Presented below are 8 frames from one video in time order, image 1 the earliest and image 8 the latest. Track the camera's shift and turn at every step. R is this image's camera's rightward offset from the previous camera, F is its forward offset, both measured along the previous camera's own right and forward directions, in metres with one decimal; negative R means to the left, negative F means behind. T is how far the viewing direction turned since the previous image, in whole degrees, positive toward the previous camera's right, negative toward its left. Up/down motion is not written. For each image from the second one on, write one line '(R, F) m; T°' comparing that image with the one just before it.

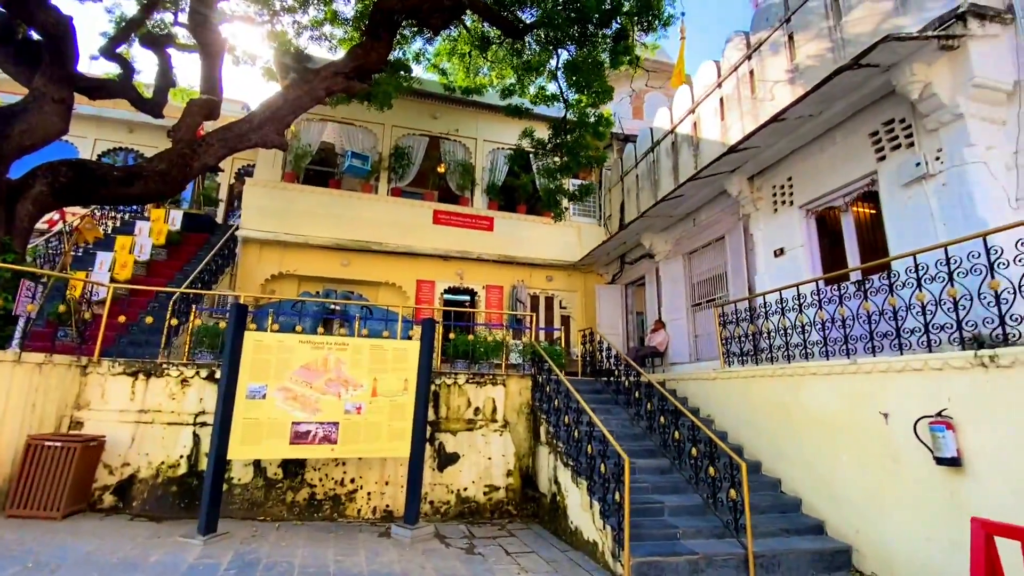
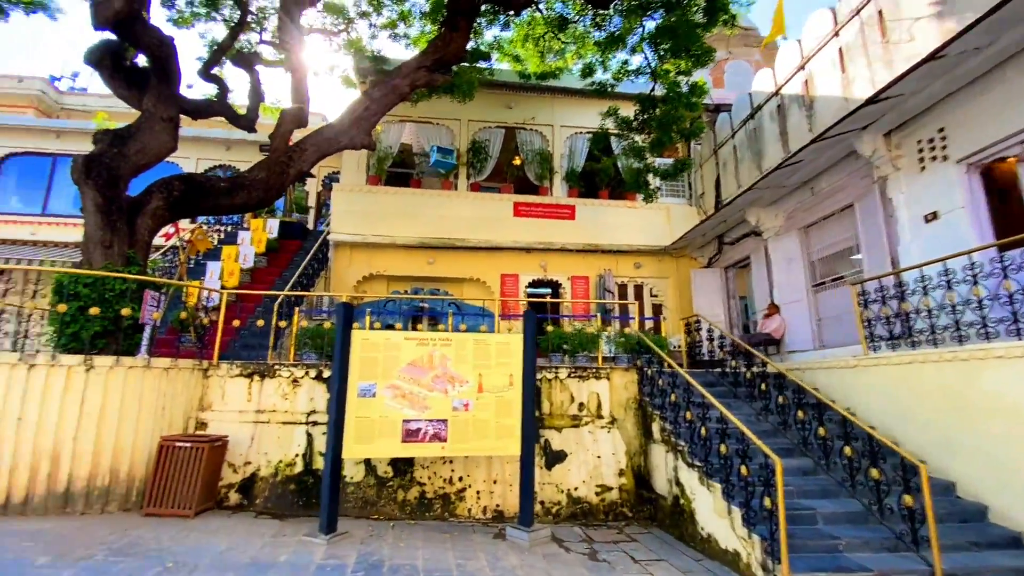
(-0.5, +0.3) m; -8°
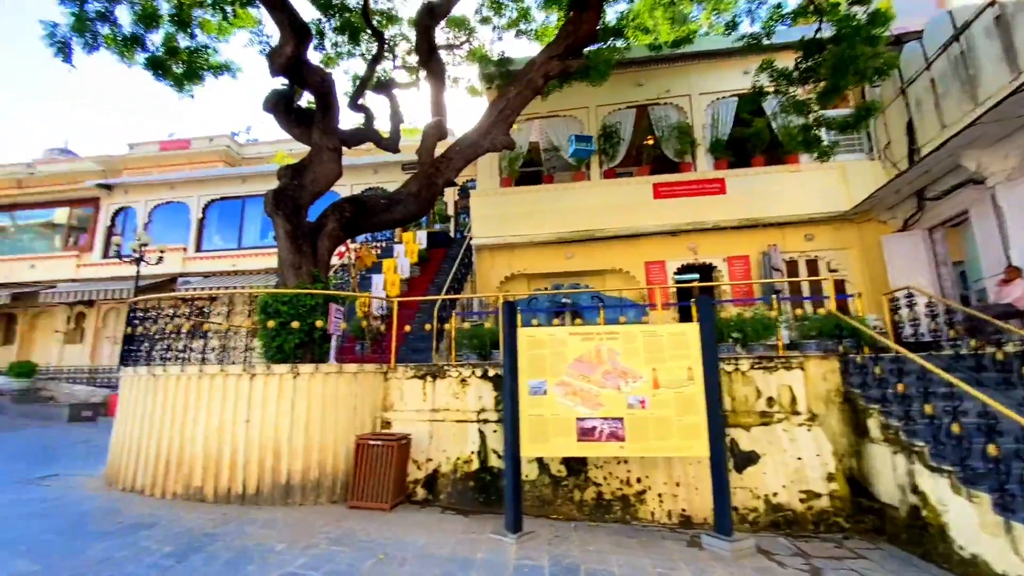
(-0.5, +0.2) m; -15°
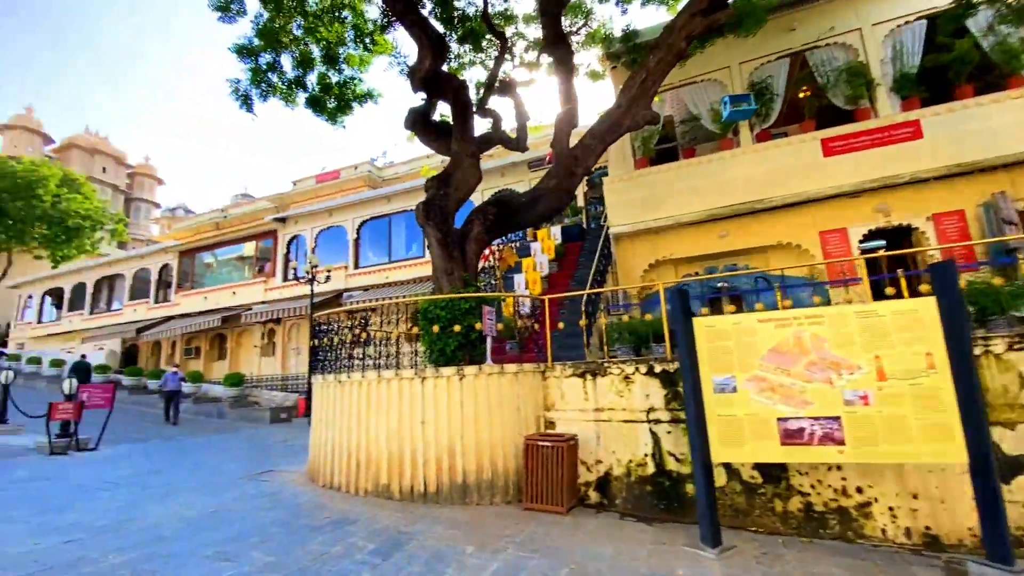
(-0.4, +0.3) m; -15°
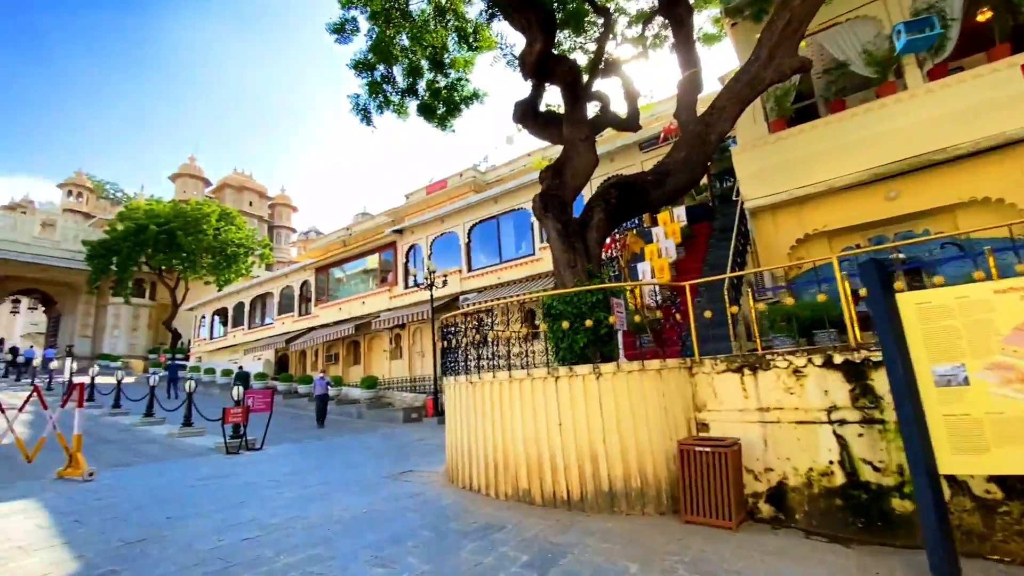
(-0.4, +0.4) m; -12°
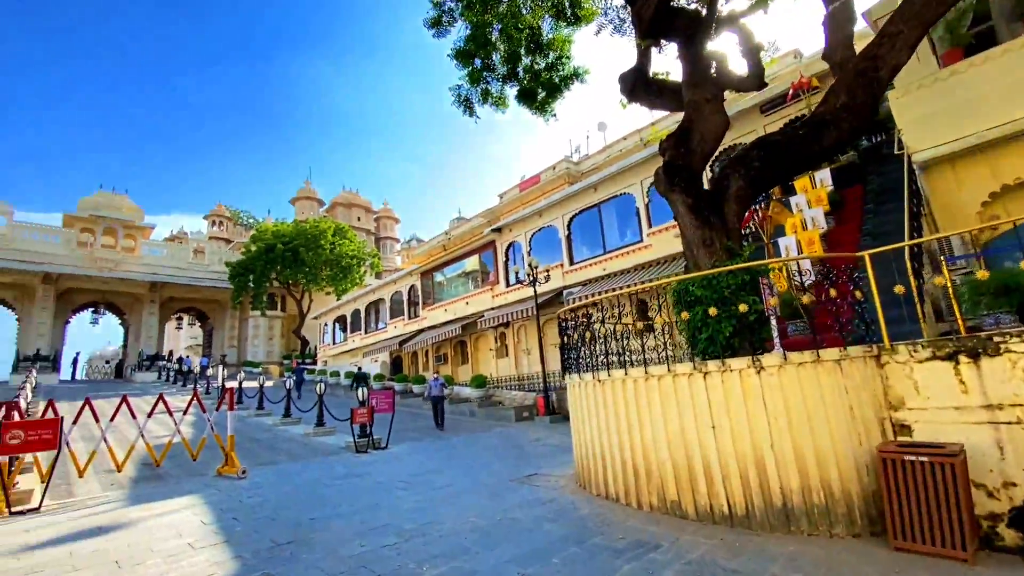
(-0.4, +0.5) m; -11°
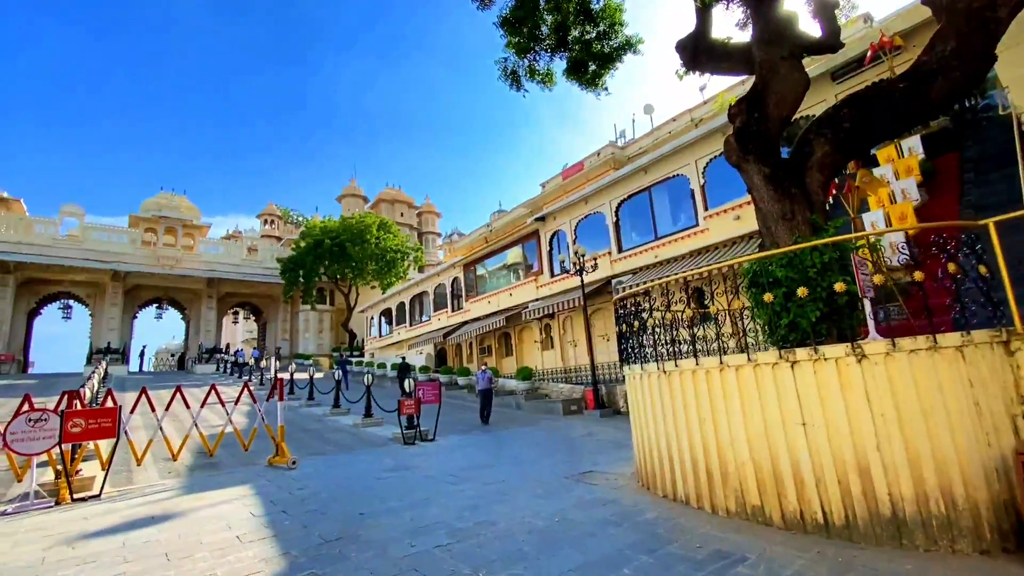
(-0.2, +0.4) m; -5°
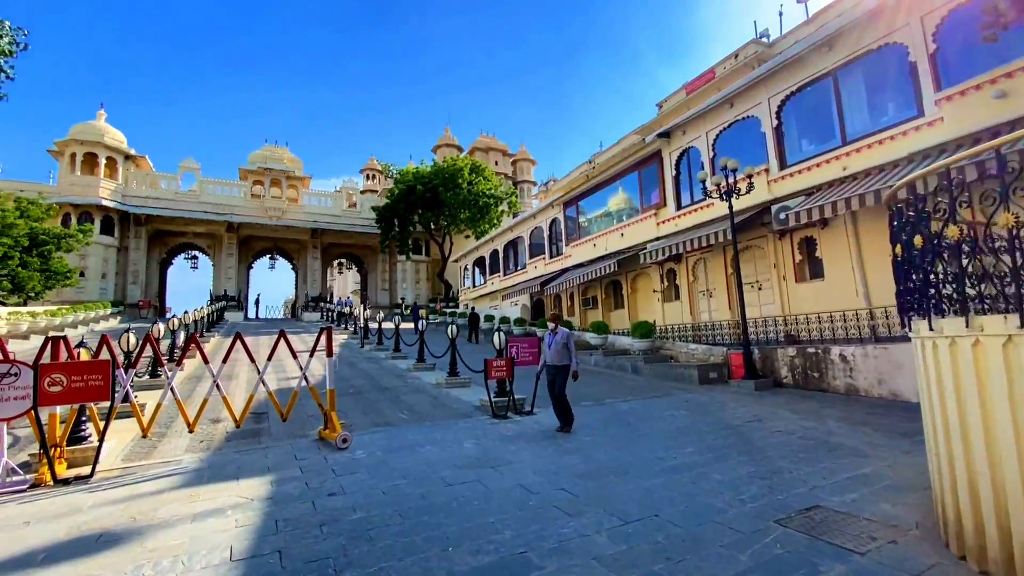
(-0.5, +3.0) m; -11°
